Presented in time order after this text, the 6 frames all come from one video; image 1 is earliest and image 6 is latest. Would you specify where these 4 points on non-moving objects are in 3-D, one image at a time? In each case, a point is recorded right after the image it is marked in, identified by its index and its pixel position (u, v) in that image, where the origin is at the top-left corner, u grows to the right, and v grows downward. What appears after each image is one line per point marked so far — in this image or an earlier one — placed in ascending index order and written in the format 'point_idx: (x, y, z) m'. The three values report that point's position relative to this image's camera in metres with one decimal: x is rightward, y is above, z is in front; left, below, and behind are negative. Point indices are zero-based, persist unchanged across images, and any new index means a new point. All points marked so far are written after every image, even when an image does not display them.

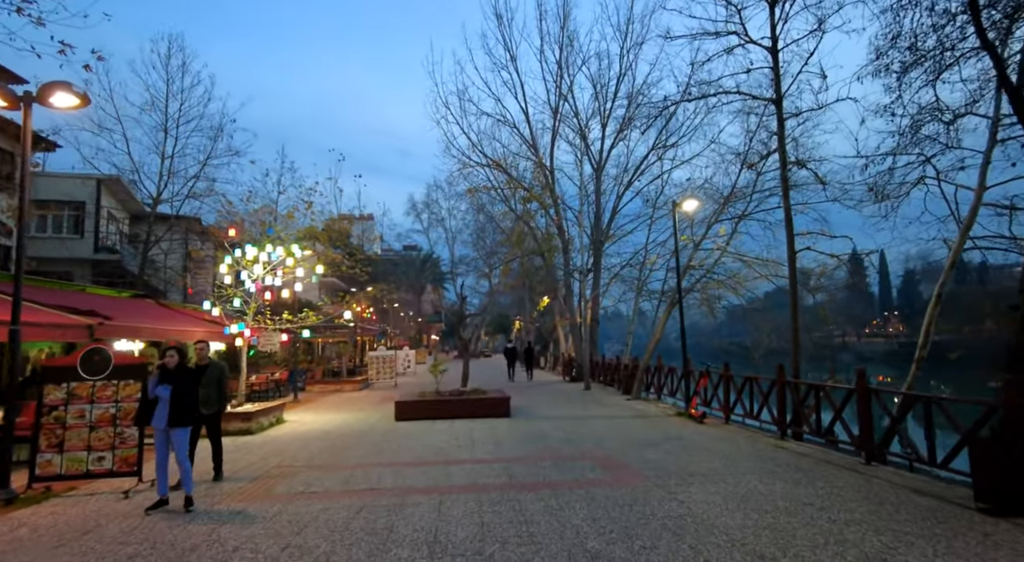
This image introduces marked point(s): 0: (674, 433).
0: (+2.9, -2.8, +10.6) m
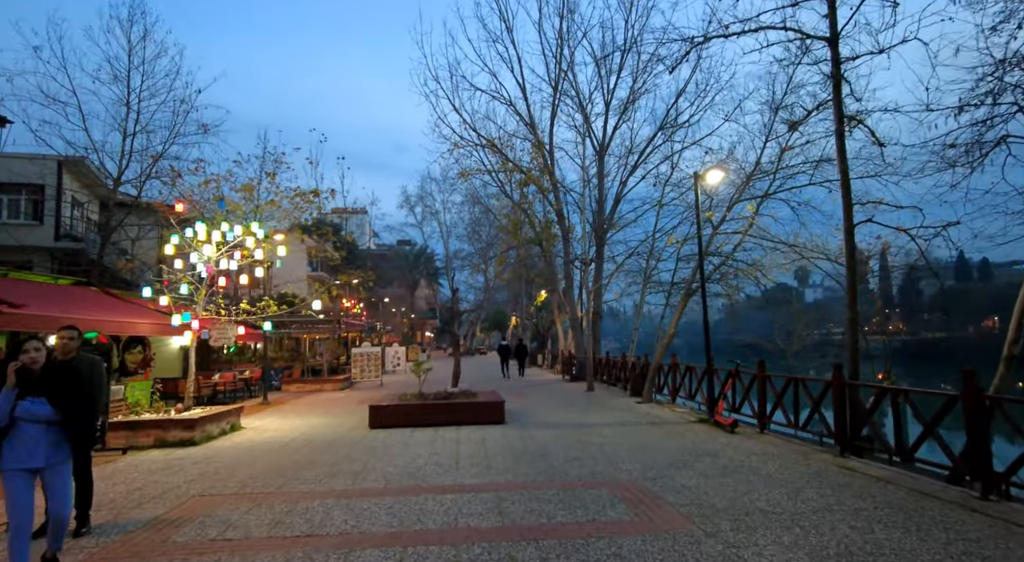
0: (+2.9, -2.5, +8.7) m
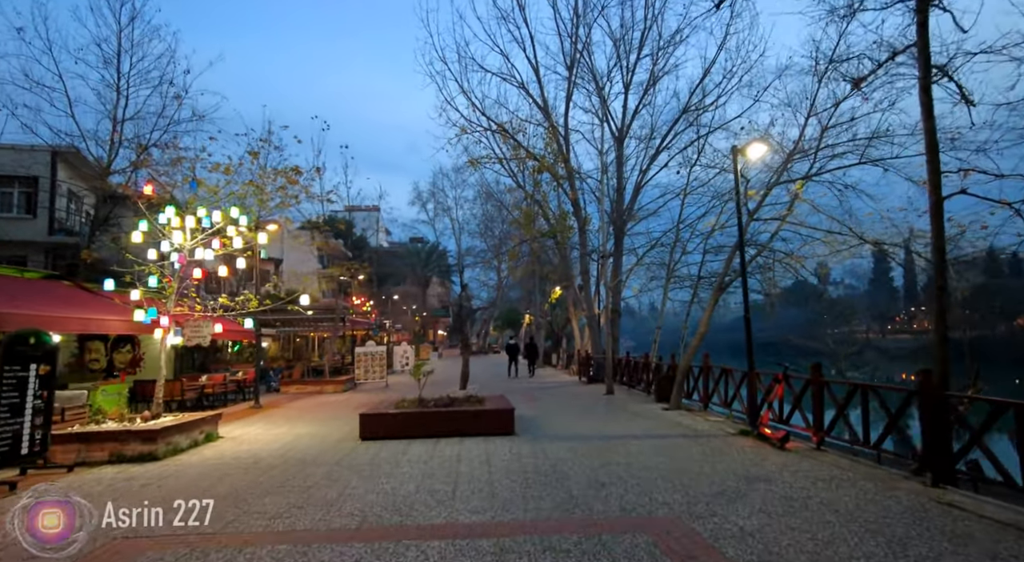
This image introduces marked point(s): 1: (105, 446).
0: (+3.0, -2.3, +7.2) m
1: (-5.9, -2.4, +8.5) m
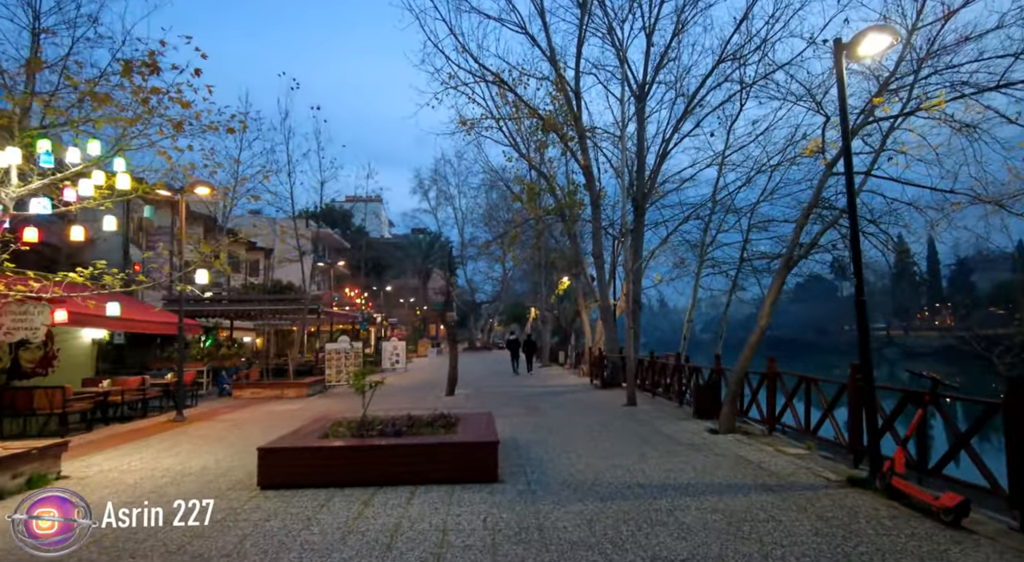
0: (+2.7, -1.9, +3.6) m
1: (-6.2, -2.0, +5.0) m
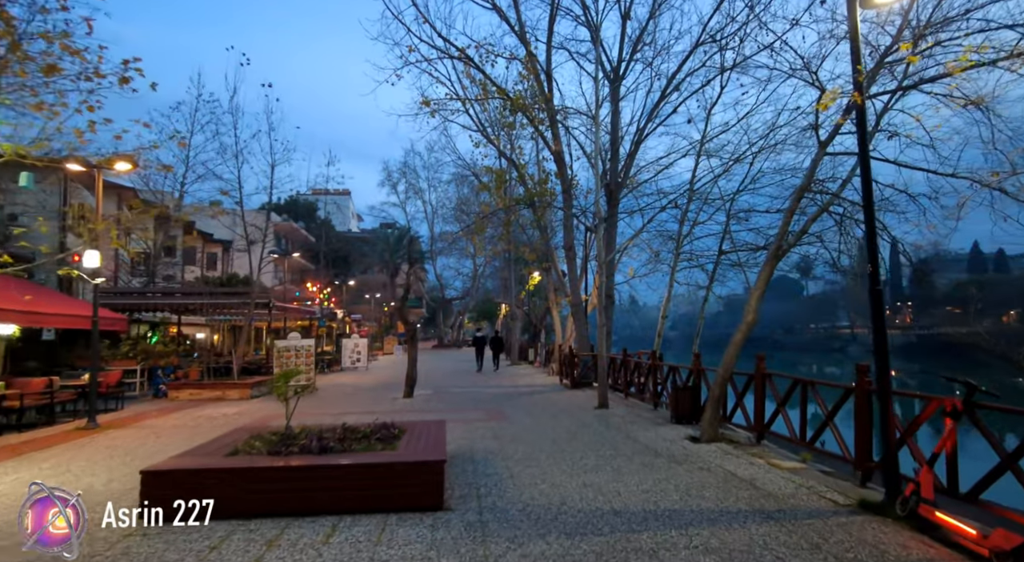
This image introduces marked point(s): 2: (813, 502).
0: (+2.4, -1.8, +2.5) m
1: (-6.5, -1.8, +3.5) m
2: (+2.9, -2.1, +5.6) m
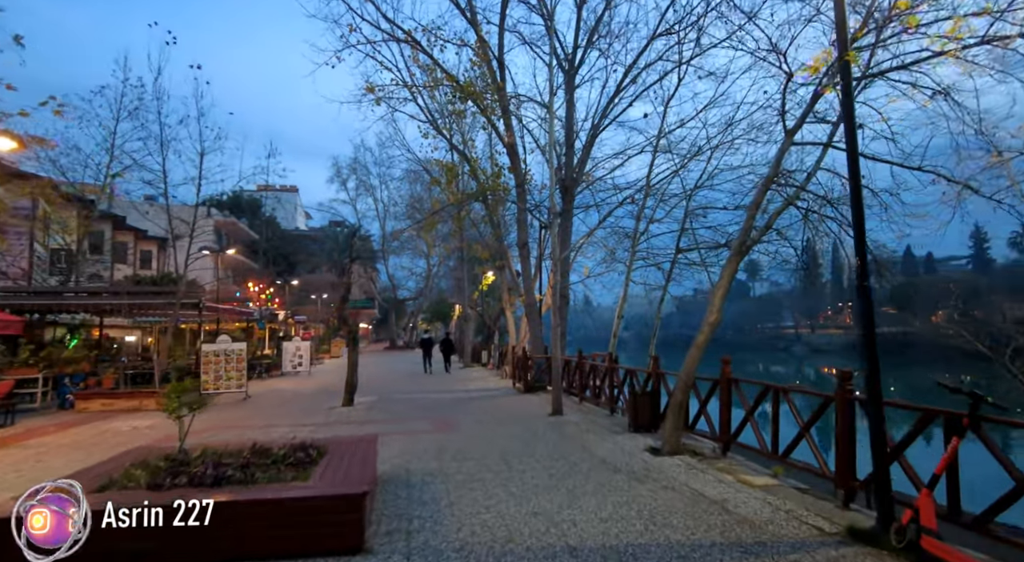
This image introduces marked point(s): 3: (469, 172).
0: (+2.1, -1.8, +1.8) m
1: (-6.9, -1.7, +2.1) m
2: (+2.4, -2.1, +4.9) m
3: (-1.4, +3.5, +18.7) m
